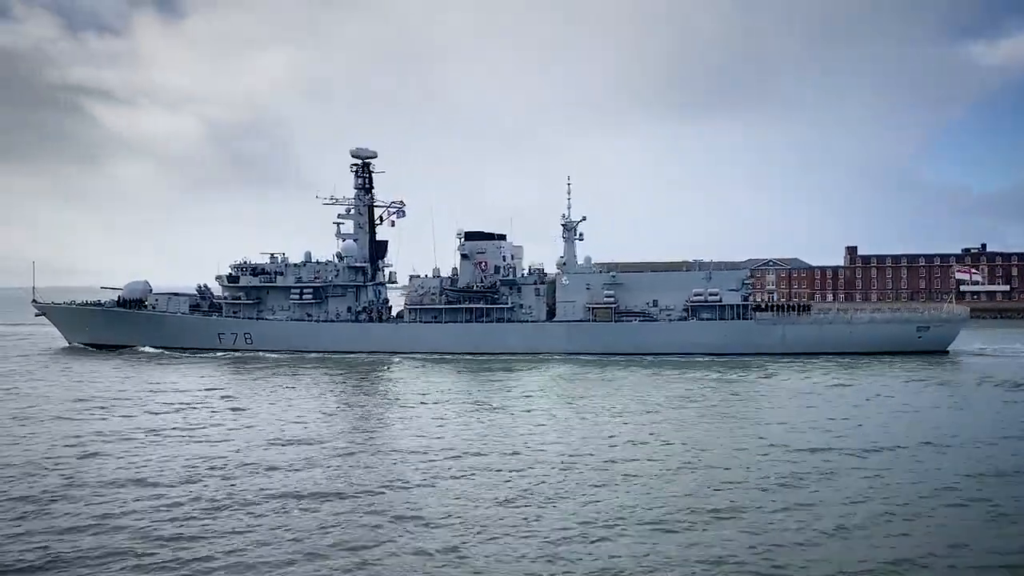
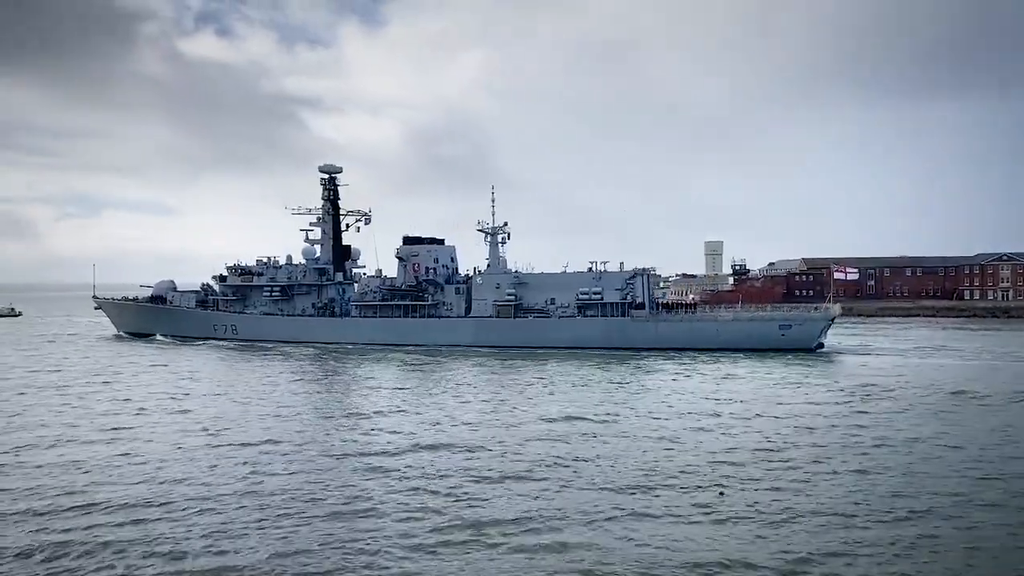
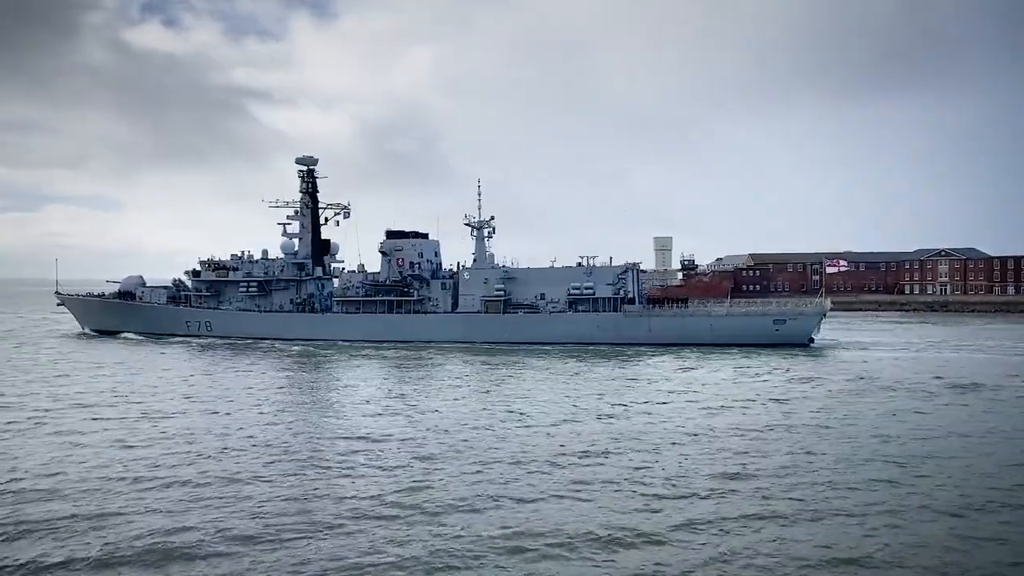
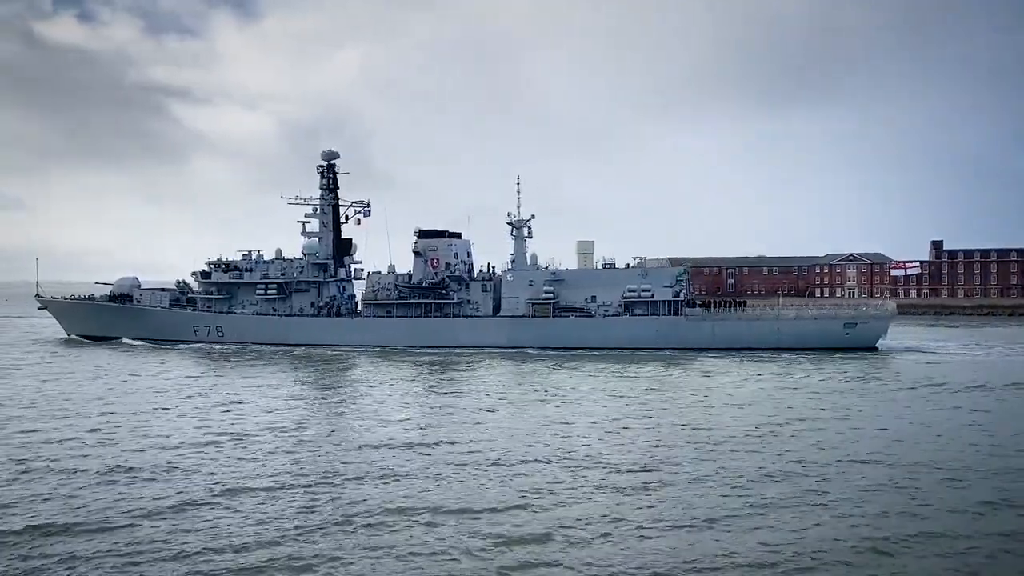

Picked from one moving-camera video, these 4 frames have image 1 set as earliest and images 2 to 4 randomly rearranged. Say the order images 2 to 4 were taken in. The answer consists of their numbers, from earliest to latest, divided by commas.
4, 3, 2
